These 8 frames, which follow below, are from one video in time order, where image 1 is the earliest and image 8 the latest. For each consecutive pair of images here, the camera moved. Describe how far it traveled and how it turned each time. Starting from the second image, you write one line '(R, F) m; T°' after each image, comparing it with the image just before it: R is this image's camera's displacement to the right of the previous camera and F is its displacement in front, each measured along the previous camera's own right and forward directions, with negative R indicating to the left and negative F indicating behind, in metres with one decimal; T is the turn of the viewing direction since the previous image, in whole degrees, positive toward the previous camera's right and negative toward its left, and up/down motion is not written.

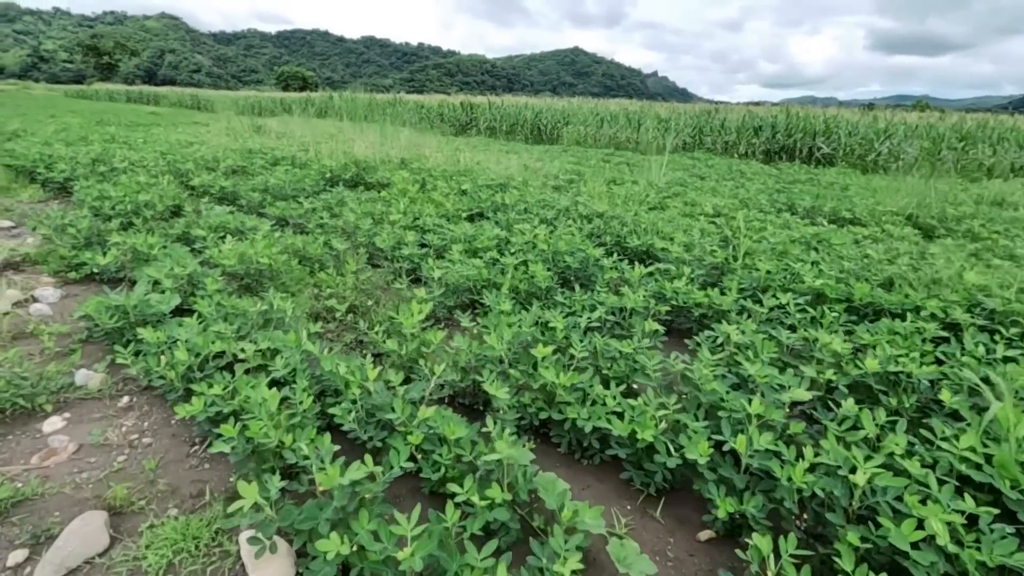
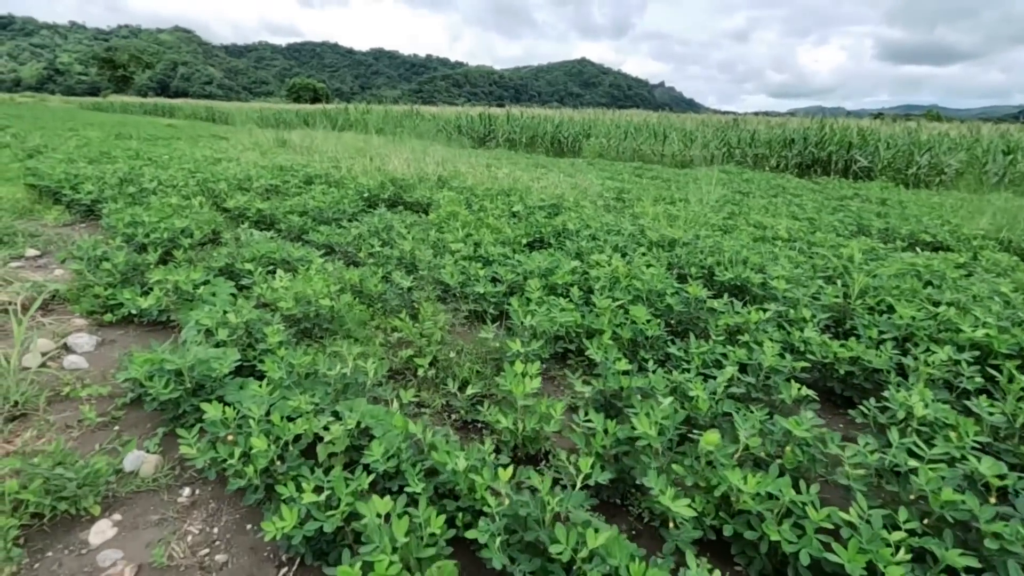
(-0.4, +0.3) m; -1°
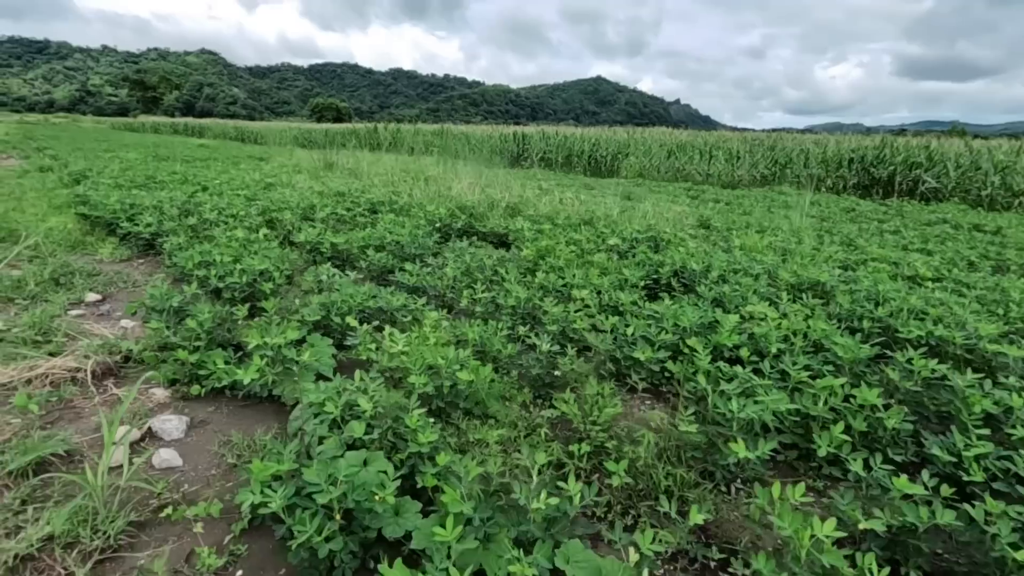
(-0.6, +0.5) m; -2°
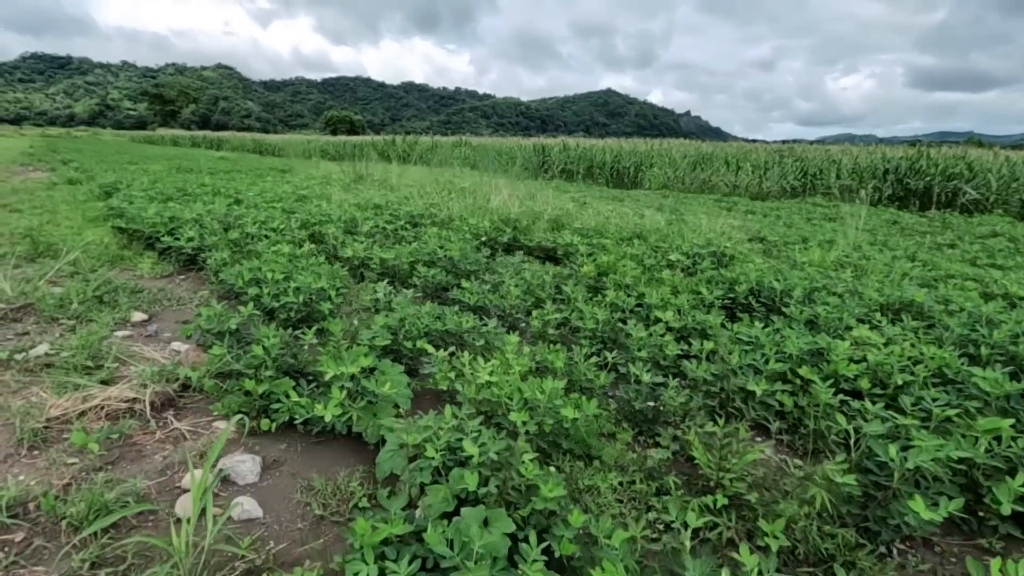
(-0.3, +0.2) m; -1°
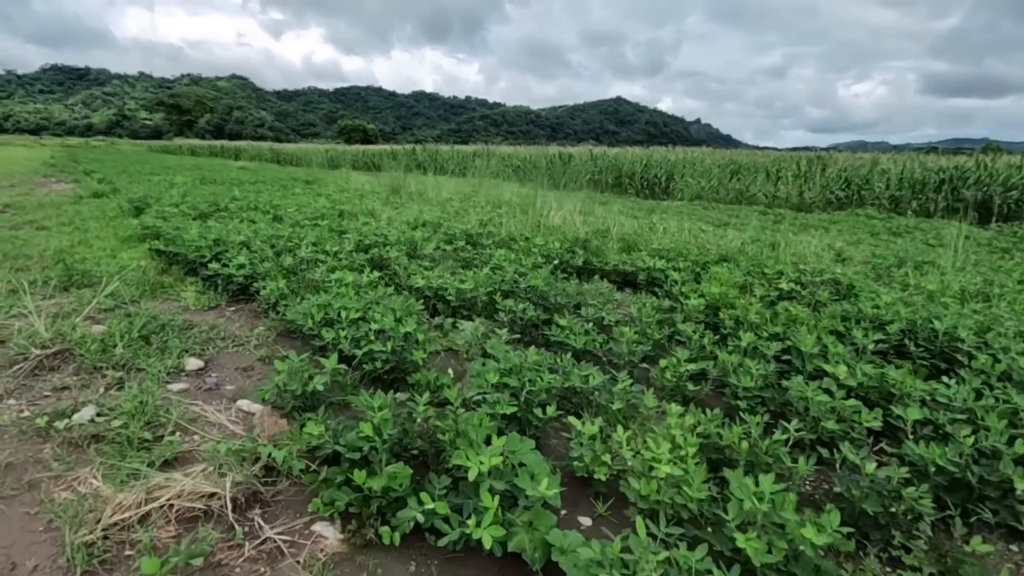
(-0.5, +0.4) m; -1°
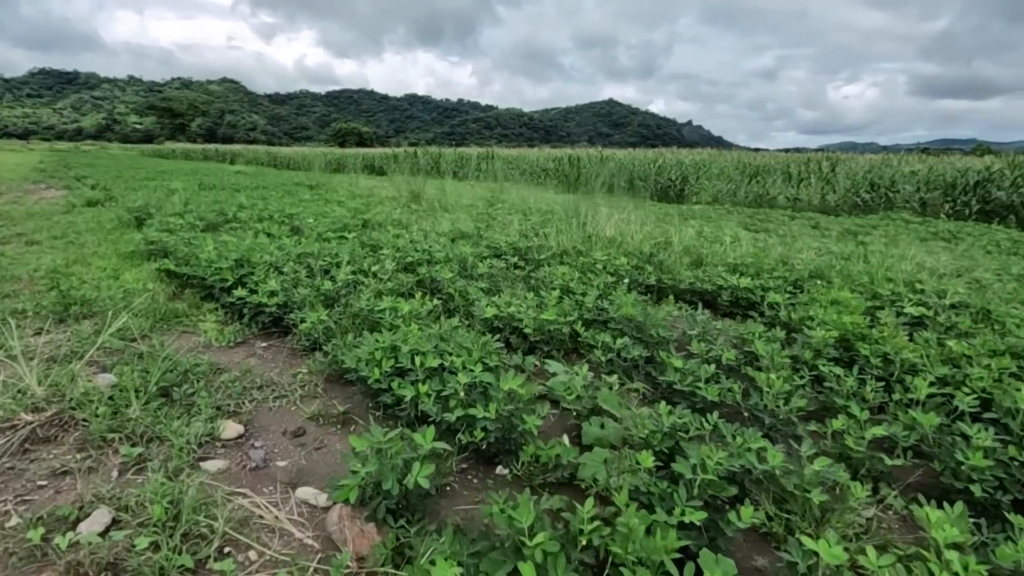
(-0.4, +0.5) m; +1°
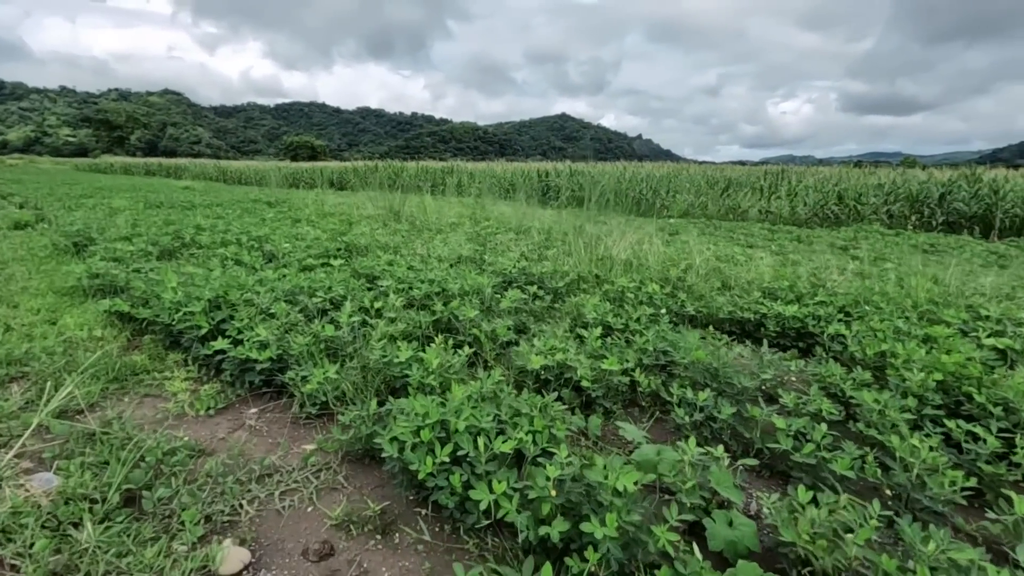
(-0.4, +0.5) m; +5°
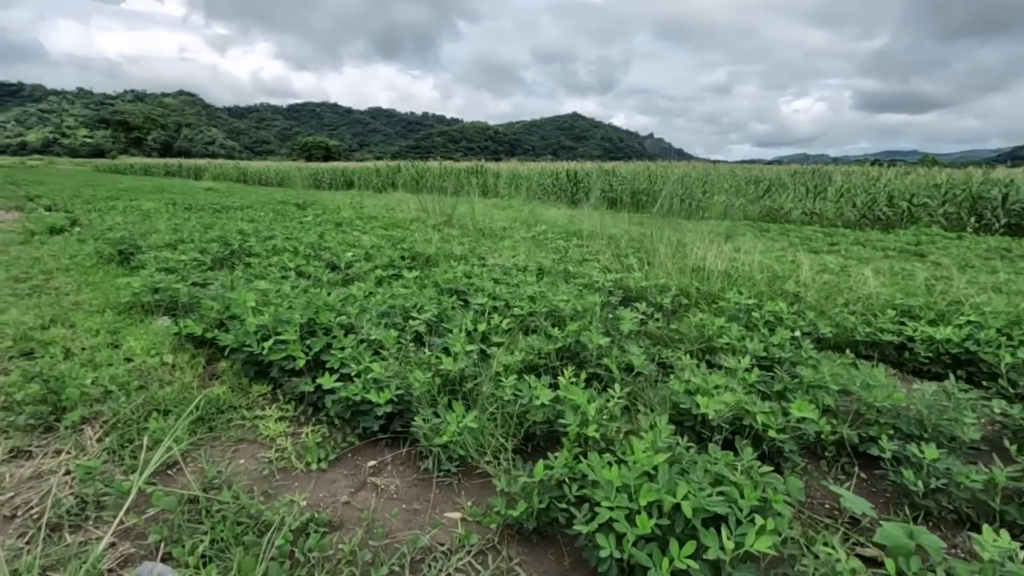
(-0.5, +0.3) m; -1°
